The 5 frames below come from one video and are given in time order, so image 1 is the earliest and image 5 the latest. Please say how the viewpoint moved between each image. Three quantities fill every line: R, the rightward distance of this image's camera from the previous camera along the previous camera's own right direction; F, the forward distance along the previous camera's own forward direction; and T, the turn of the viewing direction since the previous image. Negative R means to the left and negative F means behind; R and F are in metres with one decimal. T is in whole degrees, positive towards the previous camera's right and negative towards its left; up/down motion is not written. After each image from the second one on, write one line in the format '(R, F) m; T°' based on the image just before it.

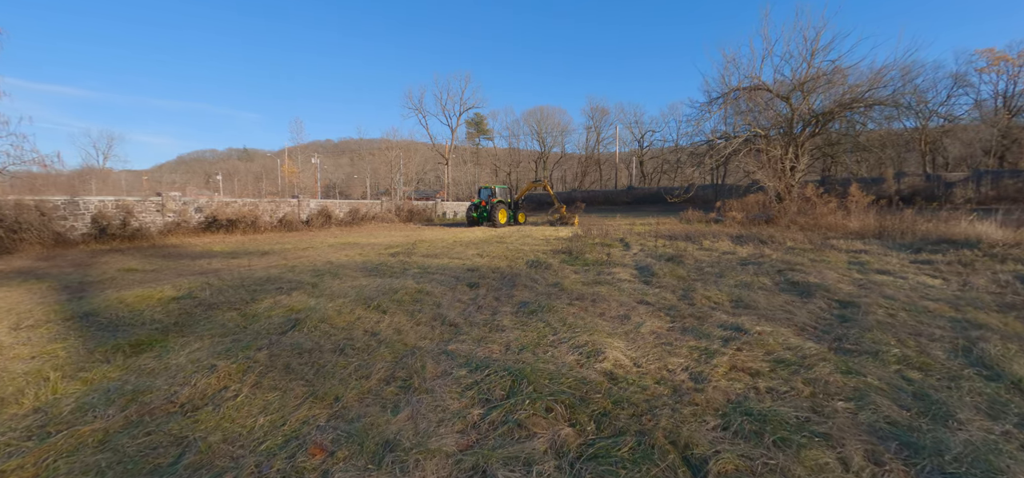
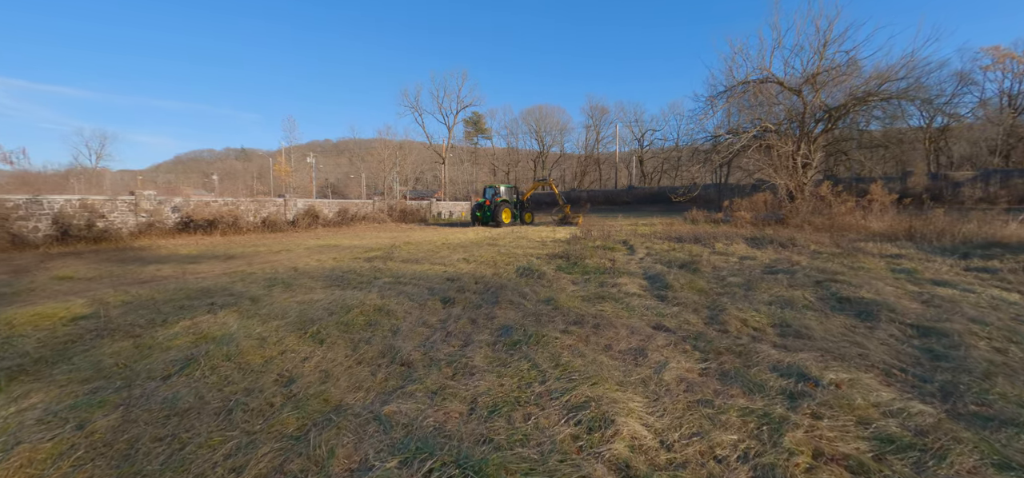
(+0.2, +1.1) m; 0°
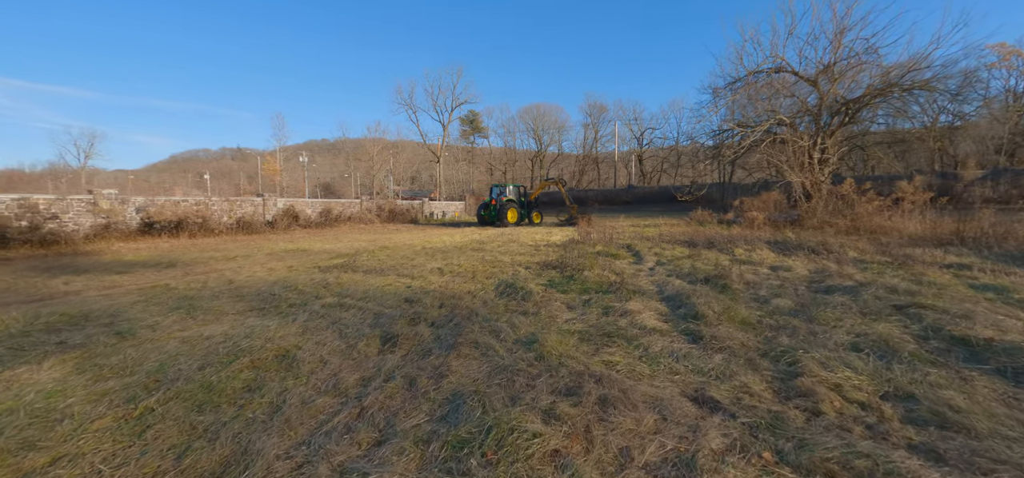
(+0.2, +1.4) m; 0°
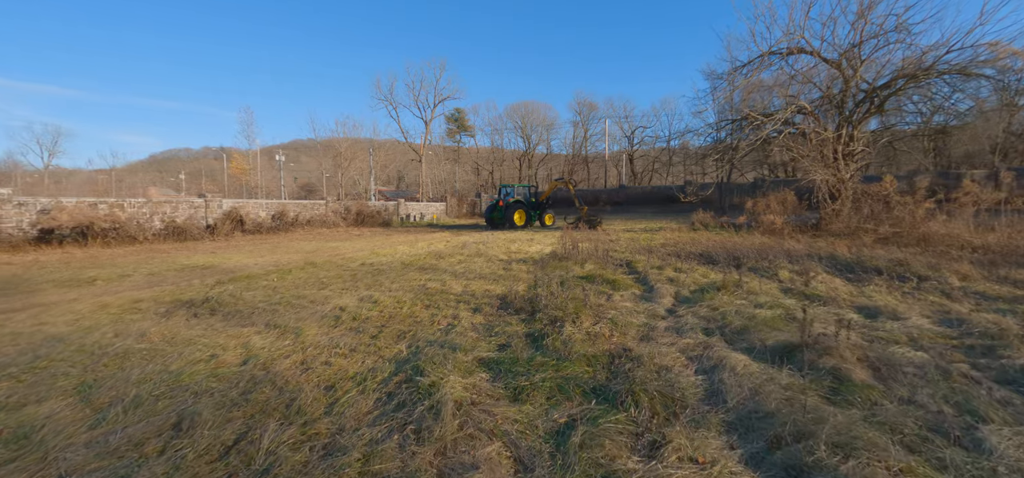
(+0.5, +2.4) m; +1°
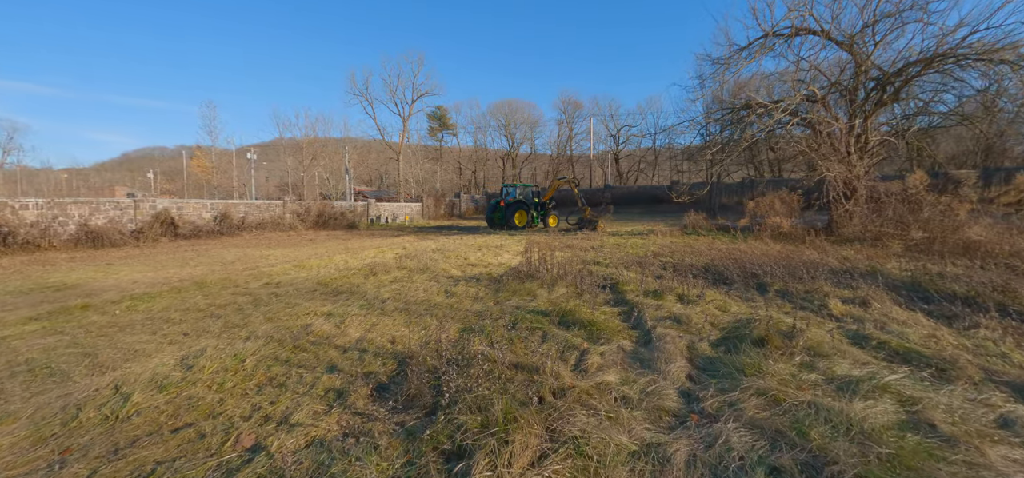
(+0.5, +1.8) m; +2°
